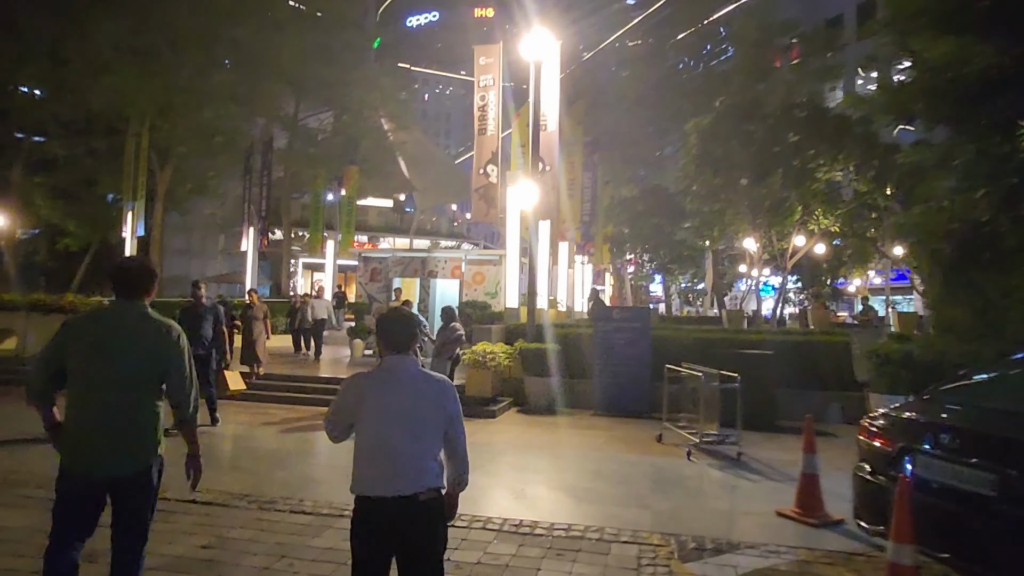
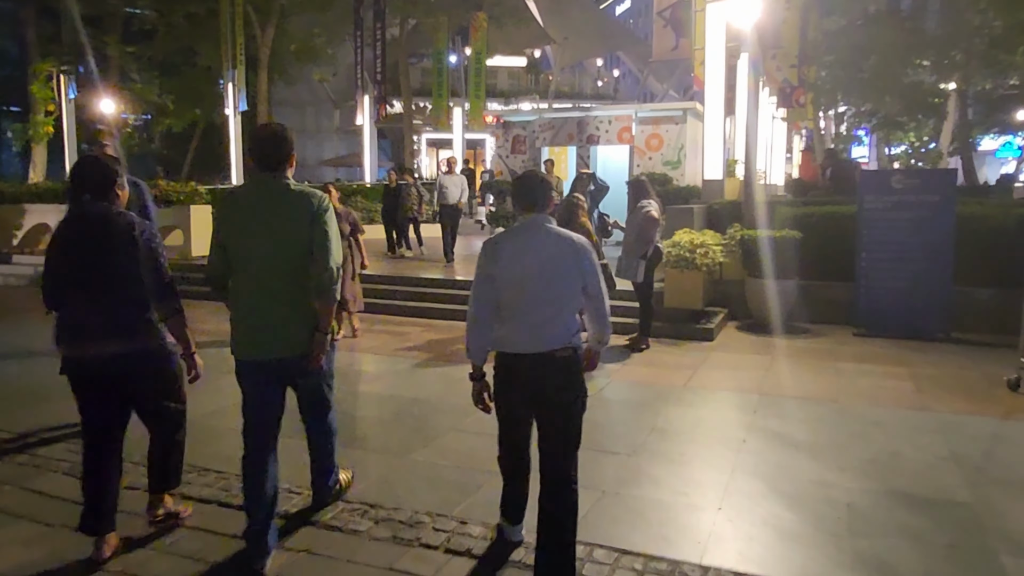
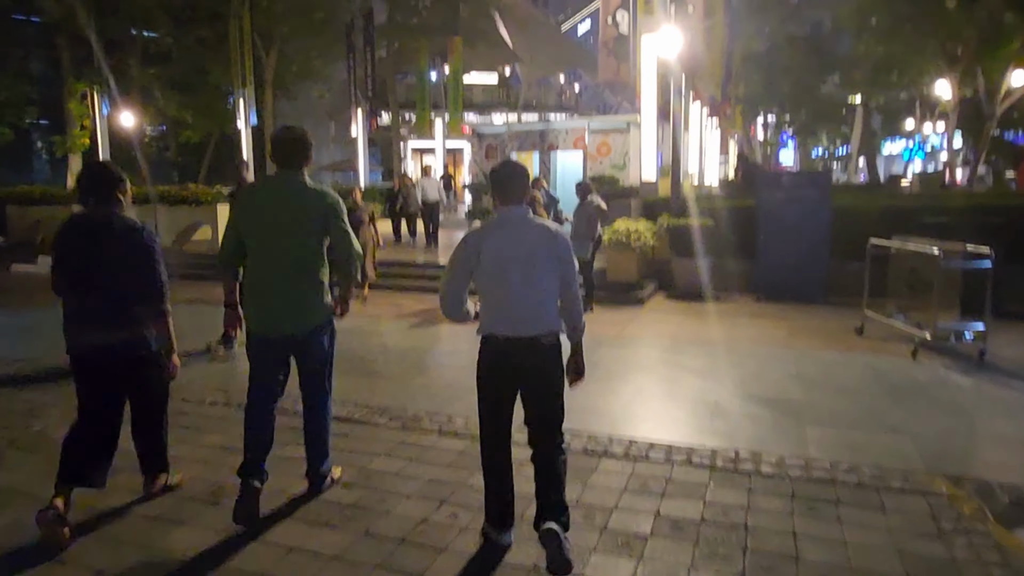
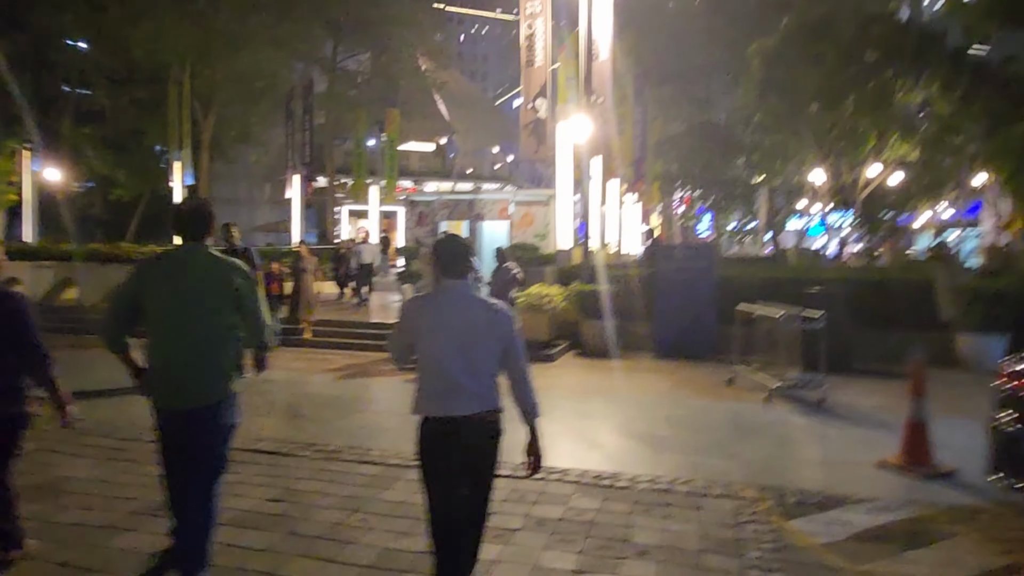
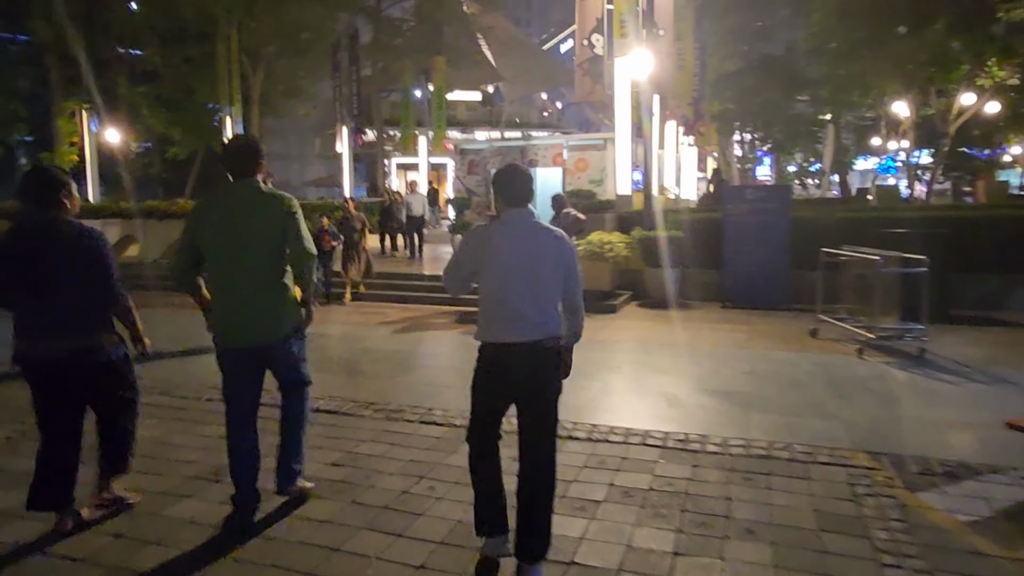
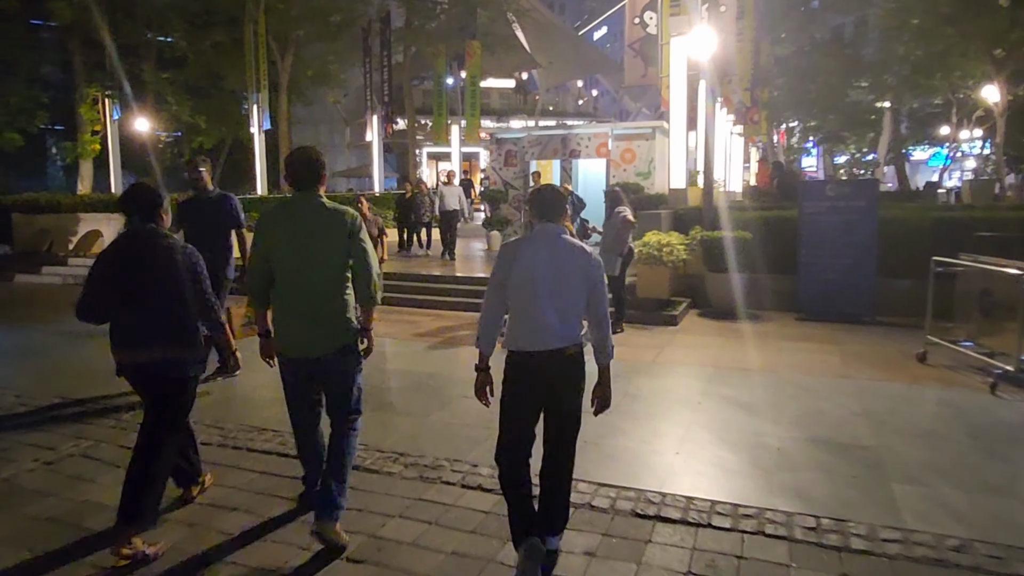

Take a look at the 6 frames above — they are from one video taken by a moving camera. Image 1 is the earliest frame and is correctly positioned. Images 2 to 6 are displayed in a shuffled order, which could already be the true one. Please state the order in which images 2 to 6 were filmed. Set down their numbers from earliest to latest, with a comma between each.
4, 5, 3, 6, 2
